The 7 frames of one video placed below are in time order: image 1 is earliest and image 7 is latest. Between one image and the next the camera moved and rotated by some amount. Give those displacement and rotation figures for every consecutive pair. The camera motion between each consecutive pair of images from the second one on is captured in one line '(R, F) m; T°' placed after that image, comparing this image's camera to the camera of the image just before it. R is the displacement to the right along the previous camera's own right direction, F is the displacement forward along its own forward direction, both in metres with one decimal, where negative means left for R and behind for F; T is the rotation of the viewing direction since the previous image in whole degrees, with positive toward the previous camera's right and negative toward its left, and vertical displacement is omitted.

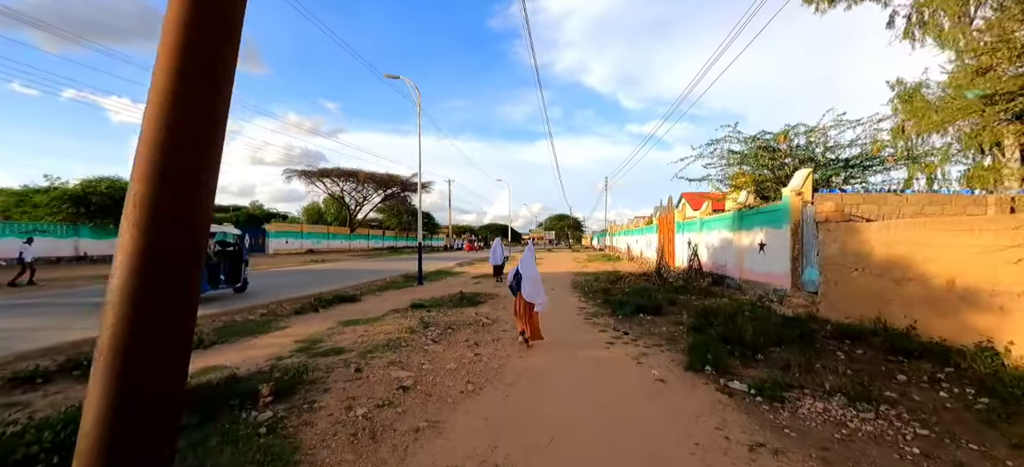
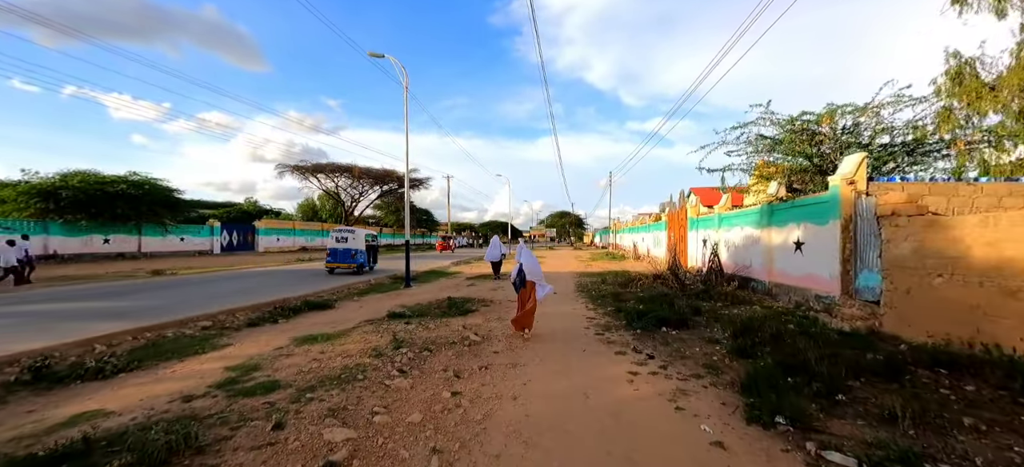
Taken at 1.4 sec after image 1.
(+0.1, +1.4) m; 0°
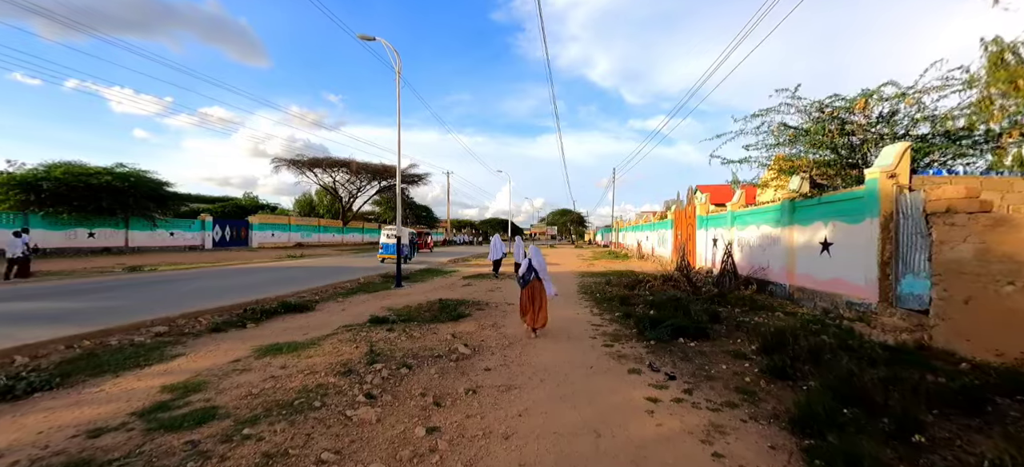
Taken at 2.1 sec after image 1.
(+0.1, +0.8) m; 0°
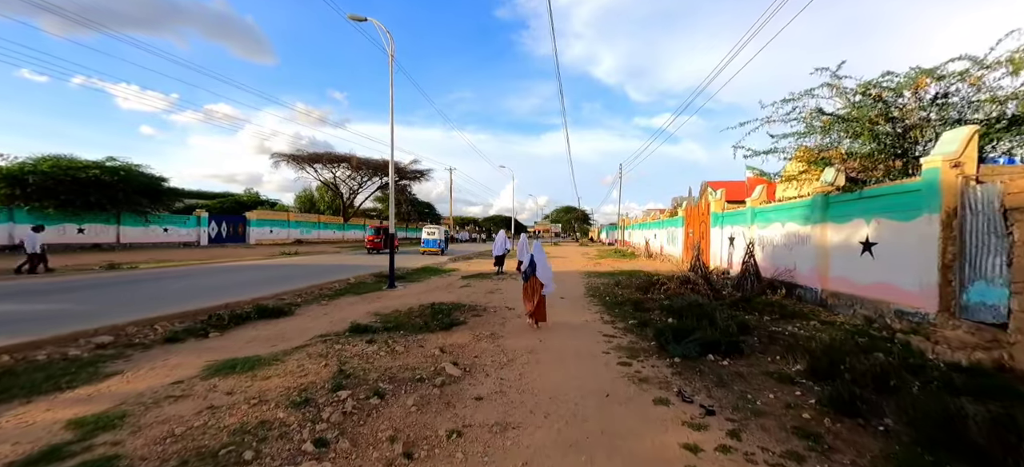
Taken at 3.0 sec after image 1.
(+0.1, +0.9) m; -1°
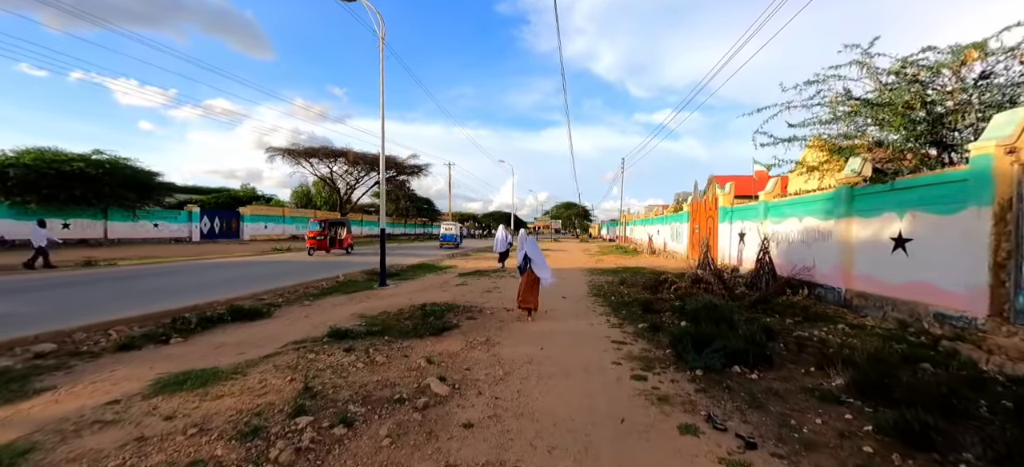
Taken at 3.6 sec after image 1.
(0.0, +0.6) m; 0°
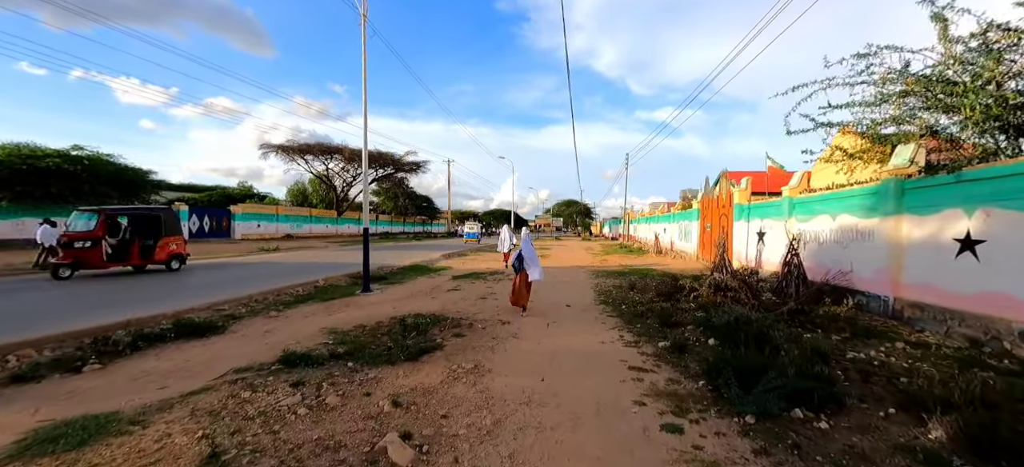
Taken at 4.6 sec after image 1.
(+0.1, +1.0) m; 0°
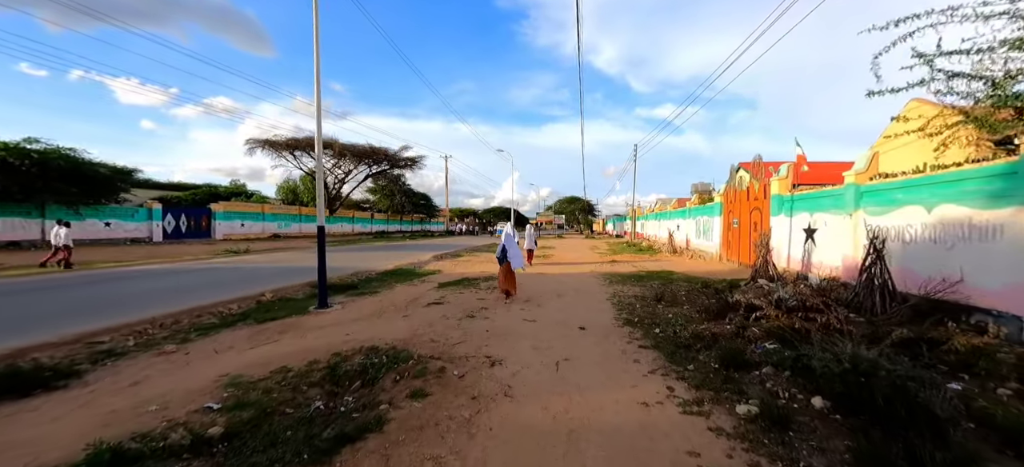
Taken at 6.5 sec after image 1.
(+0.1, +1.9) m; 0°
